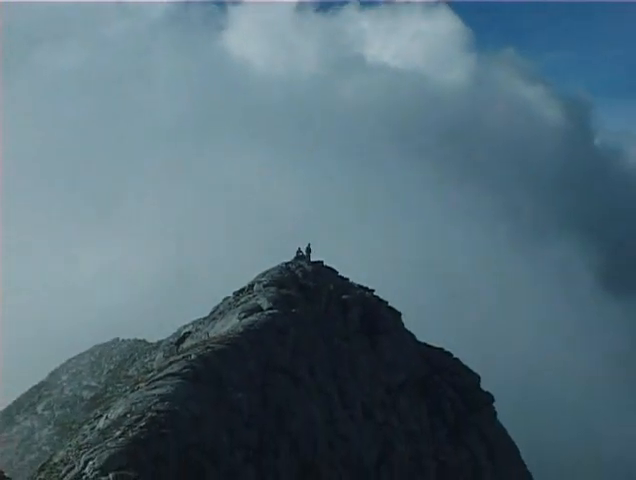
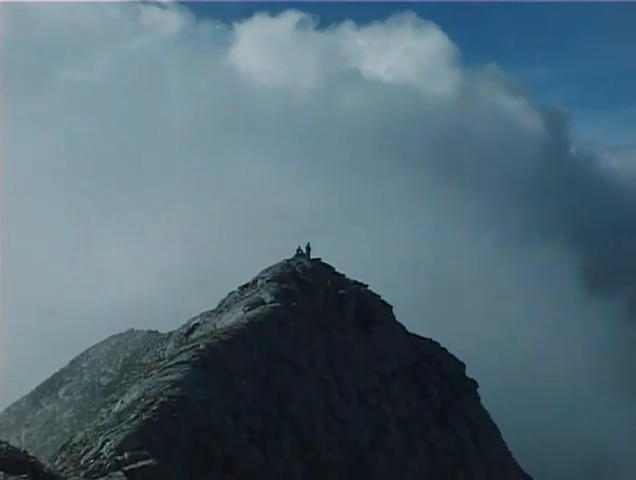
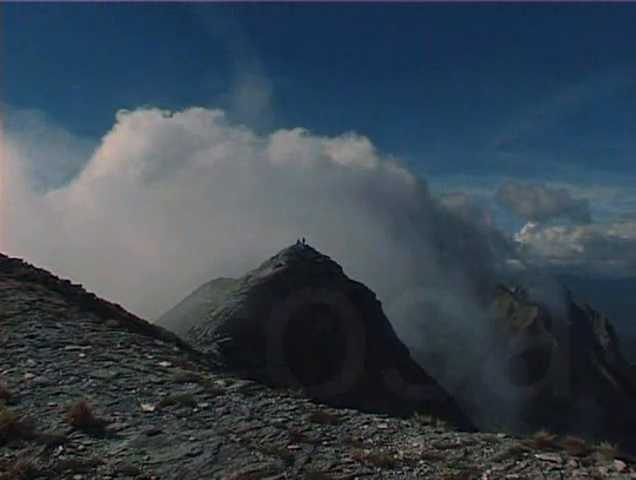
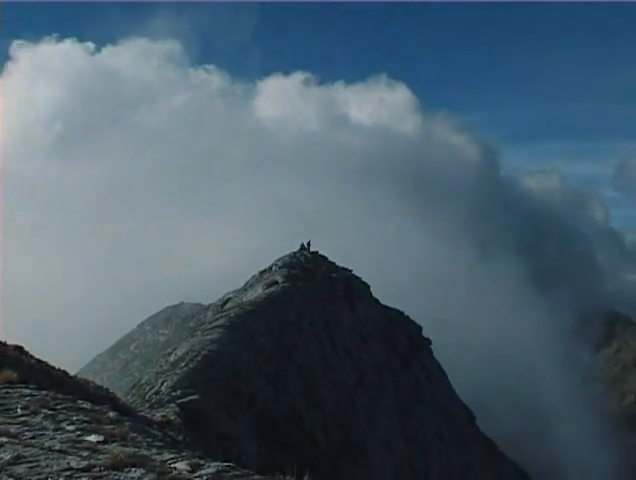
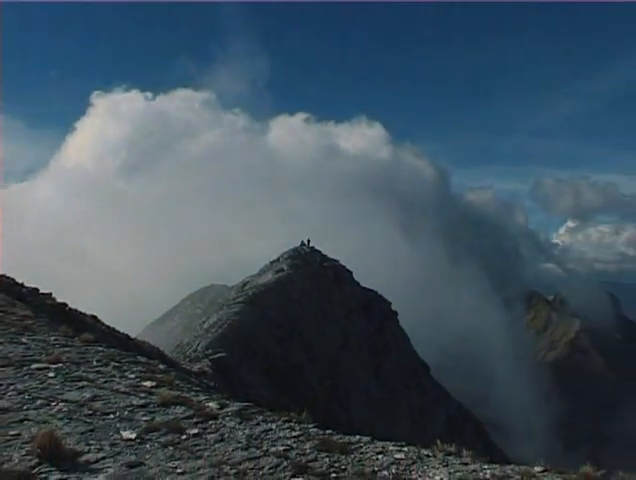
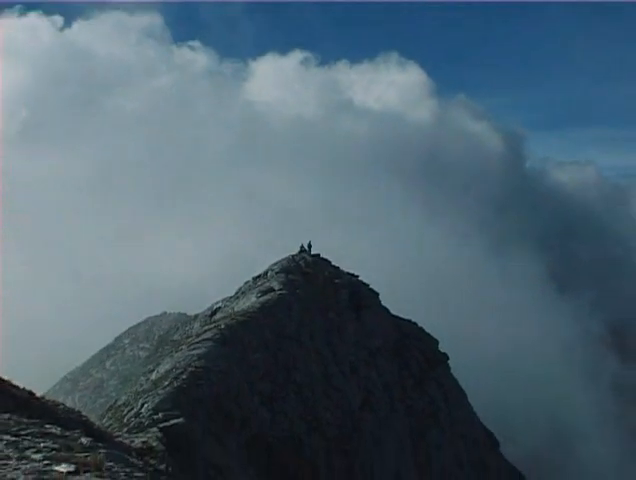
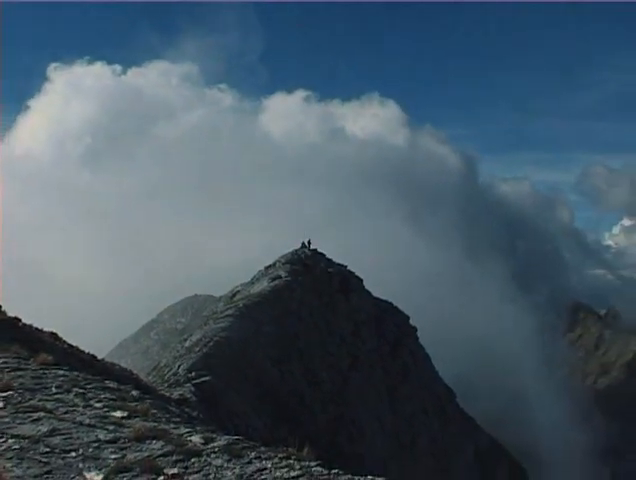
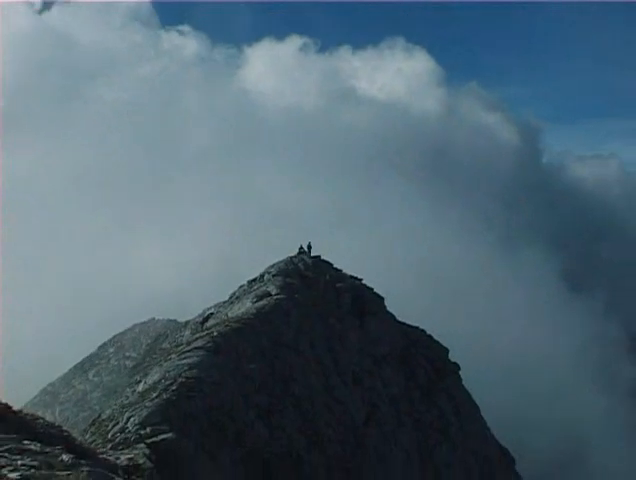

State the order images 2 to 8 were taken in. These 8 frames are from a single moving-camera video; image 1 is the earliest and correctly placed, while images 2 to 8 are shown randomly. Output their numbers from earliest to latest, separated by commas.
2, 8, 6, 4, 7, 5, 3
